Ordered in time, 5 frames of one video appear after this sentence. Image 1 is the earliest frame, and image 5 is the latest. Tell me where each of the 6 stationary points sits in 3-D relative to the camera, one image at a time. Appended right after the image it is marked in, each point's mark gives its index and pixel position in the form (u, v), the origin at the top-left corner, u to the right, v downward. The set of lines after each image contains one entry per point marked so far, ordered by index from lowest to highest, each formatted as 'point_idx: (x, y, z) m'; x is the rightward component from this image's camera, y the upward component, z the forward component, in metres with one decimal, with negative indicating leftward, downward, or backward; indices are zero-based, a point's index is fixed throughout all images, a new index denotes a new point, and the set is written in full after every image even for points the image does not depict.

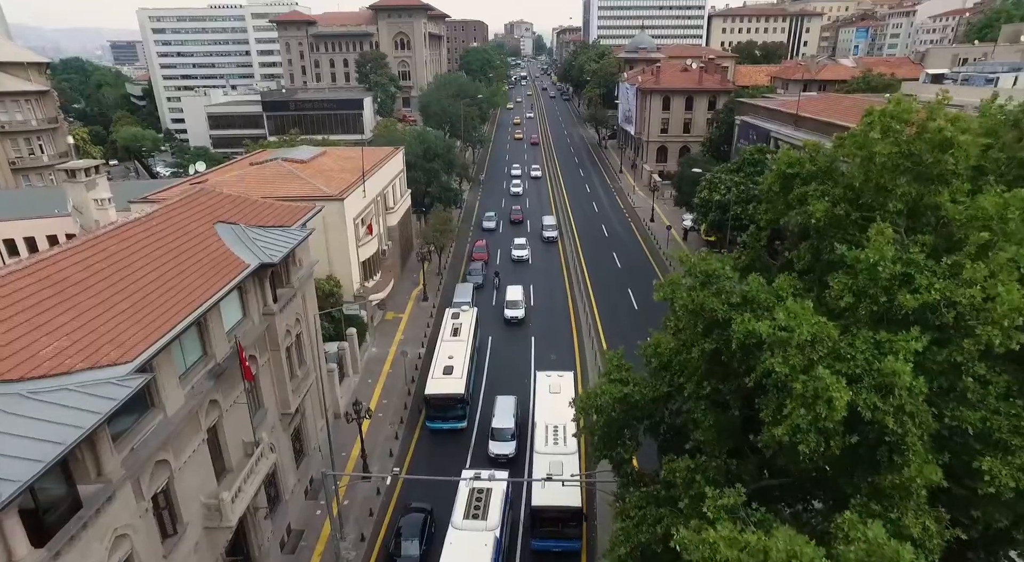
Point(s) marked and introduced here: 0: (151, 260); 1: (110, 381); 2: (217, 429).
0: (-10.9, +0.7, +19.4) m
1: (-8.6, -2.2, +13.6) m
2: (-9.1, -4.6, +19.7) m
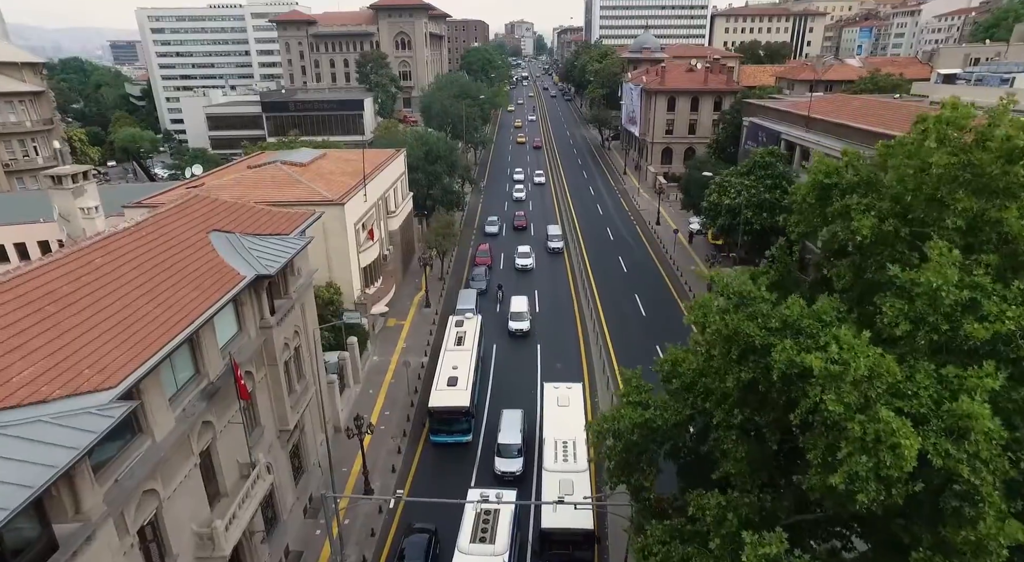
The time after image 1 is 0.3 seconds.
0: (-10.6, +0.3, +18.3) m
1: (-8.3, -2.6, +12.5) m
2: (-8.8, -5.0, +18.6) m
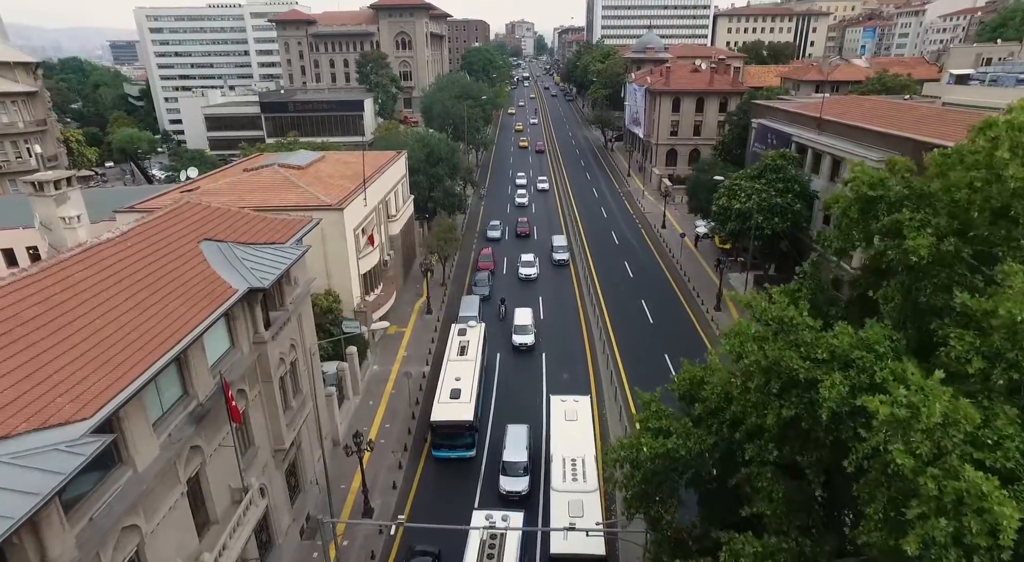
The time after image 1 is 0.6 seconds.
0: (-10.4, -0.1, +17.2) m
1: (-8.0, -2.9, +11.3) m
2: (-8.5, -5.4, +17.5) m
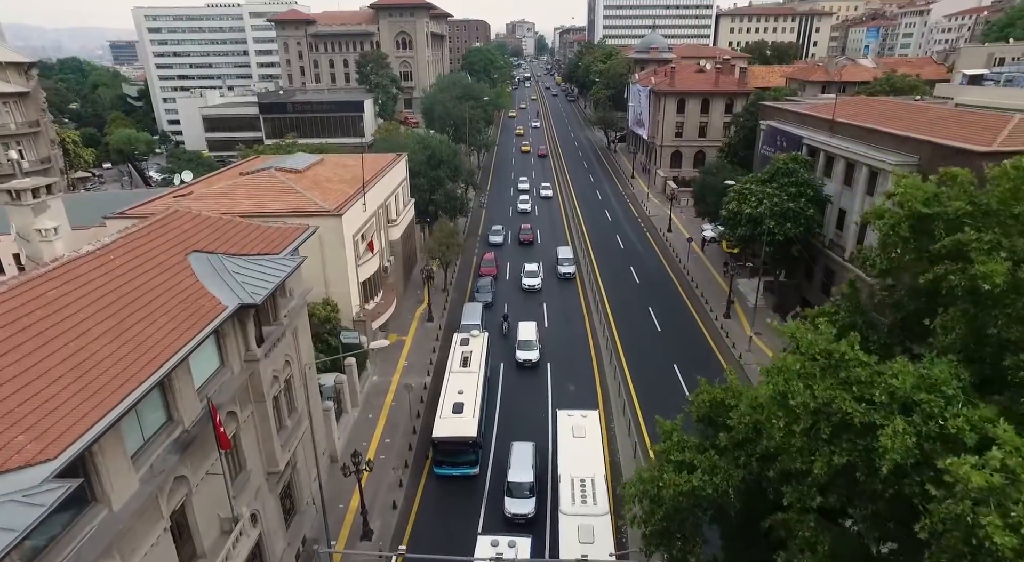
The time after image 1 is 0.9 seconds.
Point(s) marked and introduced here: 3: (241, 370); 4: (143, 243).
0: (-10.1, -0.6, +16.0) m
1: (-7.8, -3.4, +10.1) m
2: (-8.3, -5.8, +16.2) m
3: (-8.2, -2.7, +19.4) m
4: (-11.1, +1.1, +19.1) m
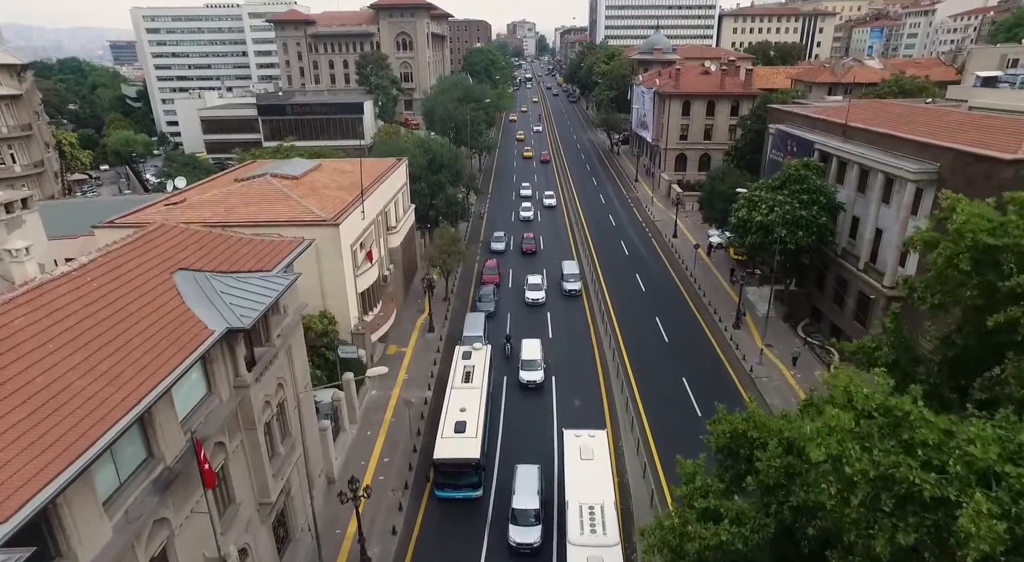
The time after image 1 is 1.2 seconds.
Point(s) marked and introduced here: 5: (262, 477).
0: (-10.0, -1.2, +14.8) m
1: (-7.7, -4.0, +8.9) m
2: (-8.1, -6.4, +15.1) m
3: (-8.0, -3.3, +18.2) m
4: (-10.9, +0.5, +17.9) m
5: (-7.7, -6.1, +19.8) m
